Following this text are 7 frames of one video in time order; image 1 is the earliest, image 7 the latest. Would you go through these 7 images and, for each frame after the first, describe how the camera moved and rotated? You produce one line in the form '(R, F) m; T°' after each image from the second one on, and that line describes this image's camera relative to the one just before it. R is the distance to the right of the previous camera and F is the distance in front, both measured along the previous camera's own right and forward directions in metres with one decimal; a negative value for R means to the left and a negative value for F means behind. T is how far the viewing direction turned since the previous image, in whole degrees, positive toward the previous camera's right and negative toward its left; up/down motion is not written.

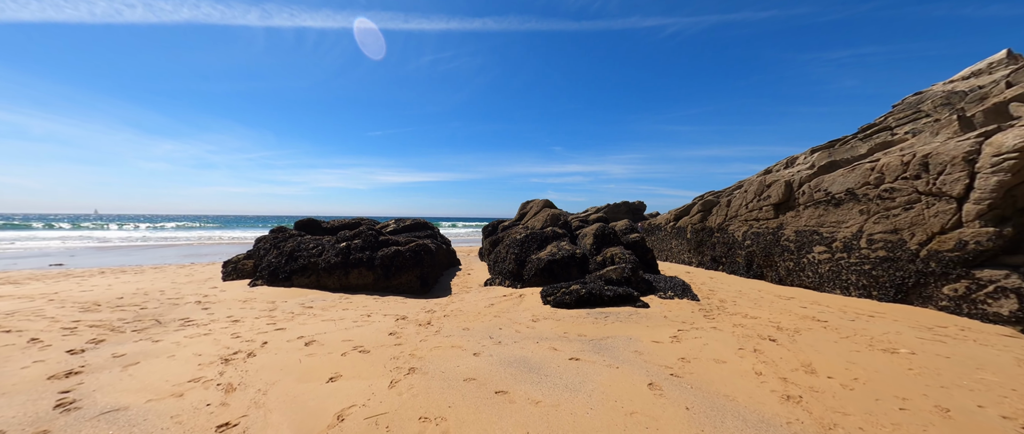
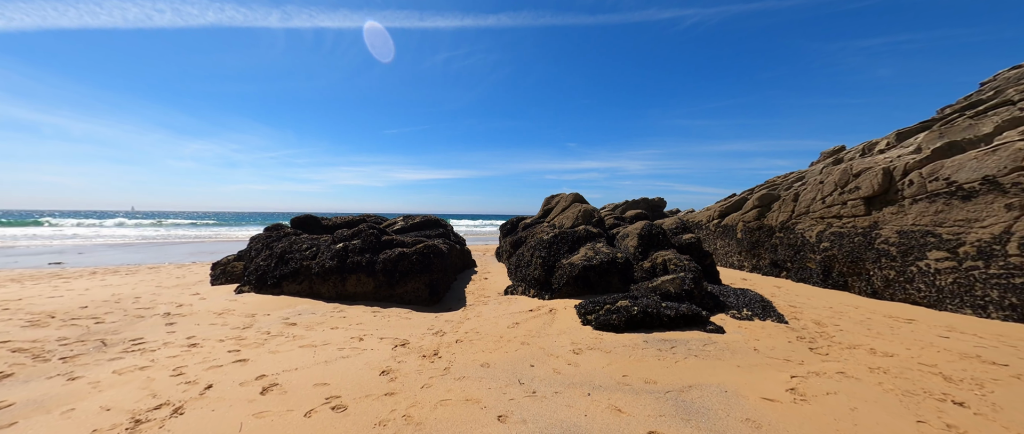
(-0.3, +2.0) m; -3°
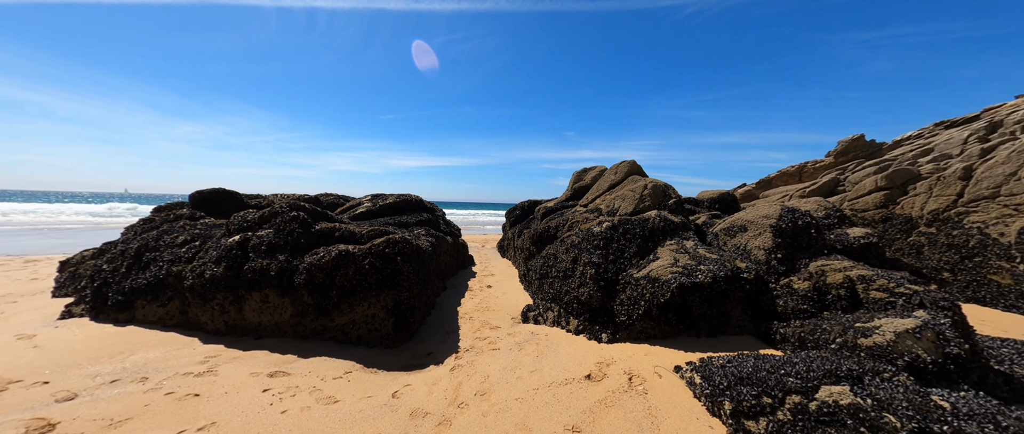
(-0.6, +4.4) m; +1°
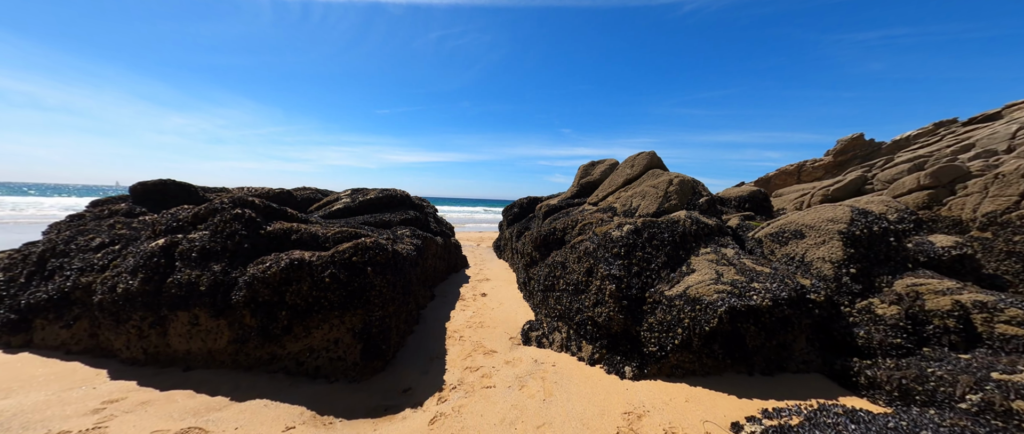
(-0.1, +1.2) m; +1°
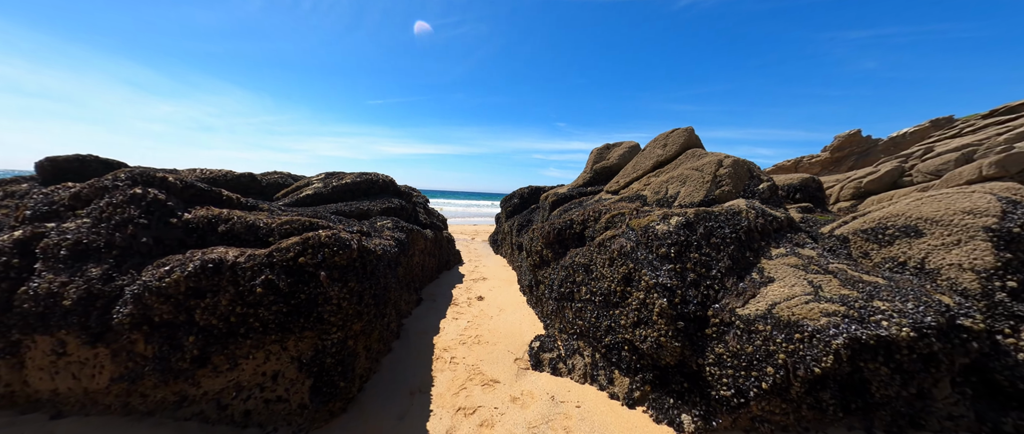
(-0.2, +1.3) m; +1°
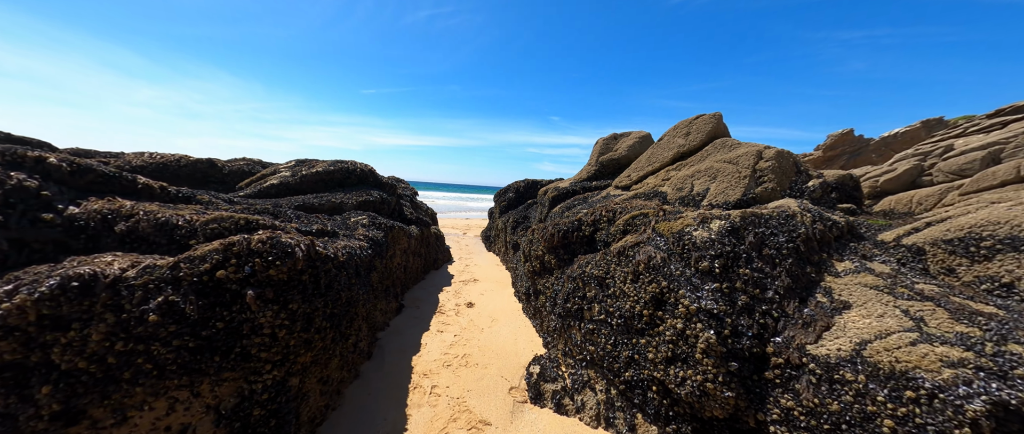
(0.0, +0.8) m; +1°
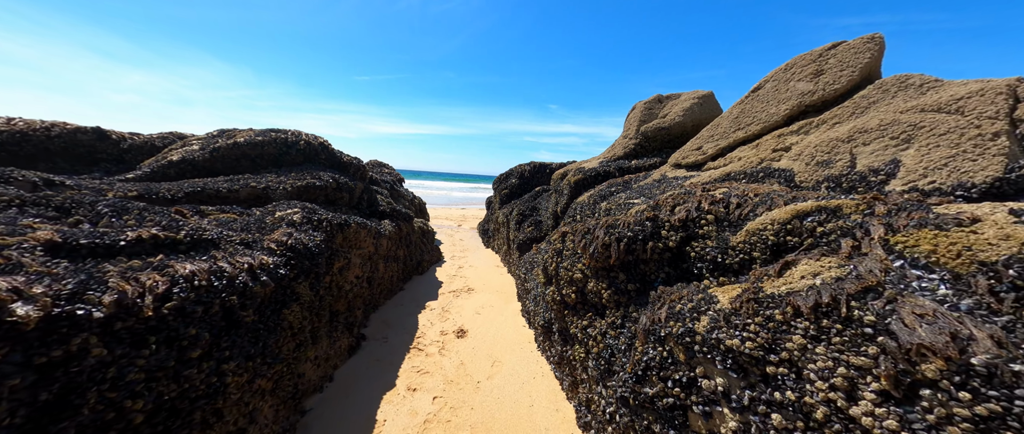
(-0.1, +1.9) m; 0°
